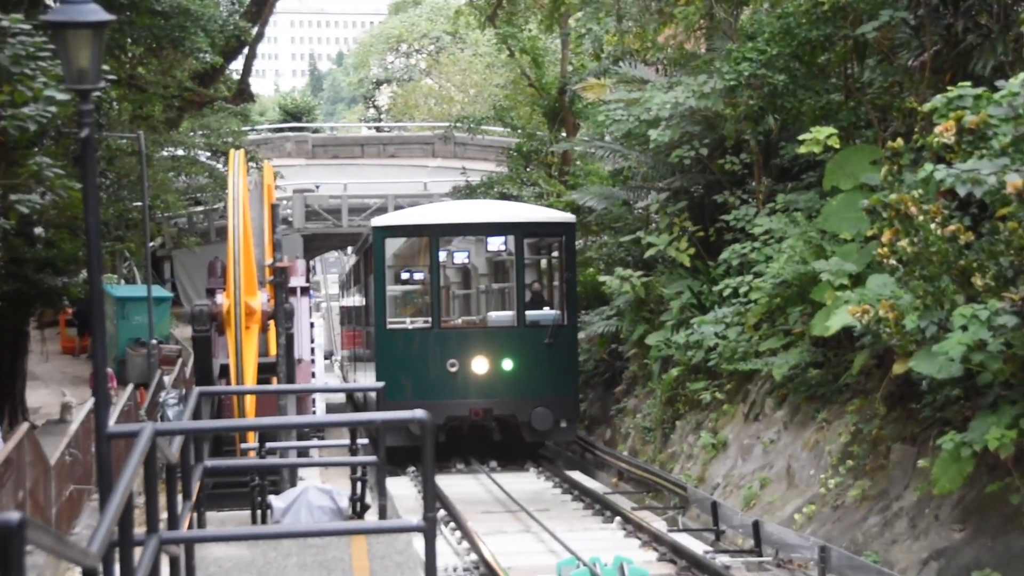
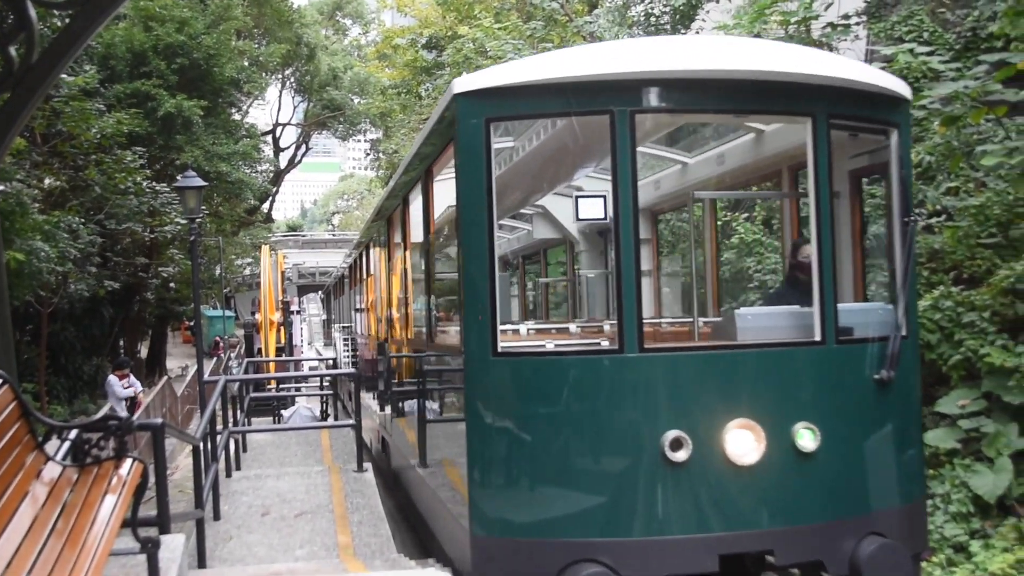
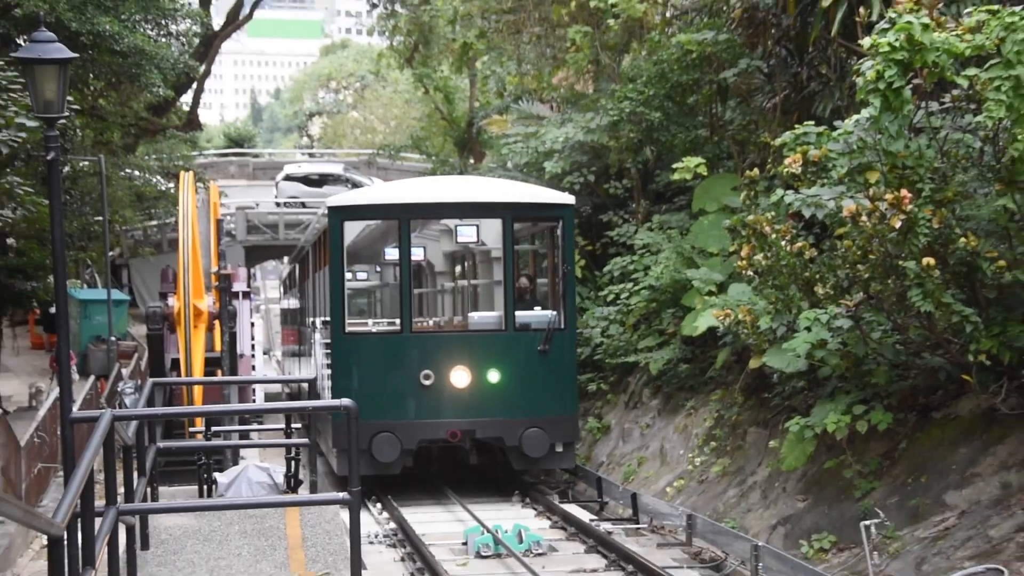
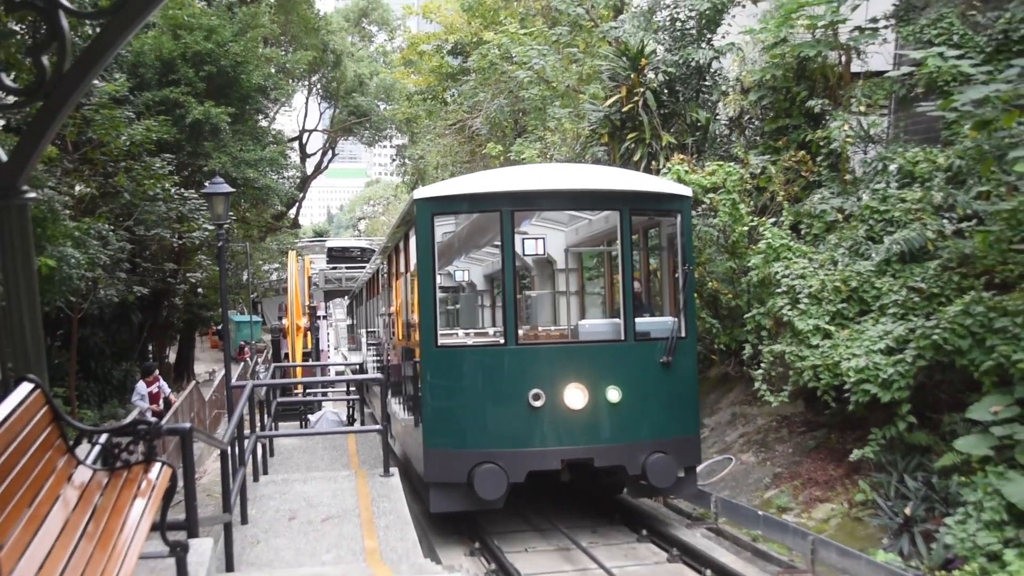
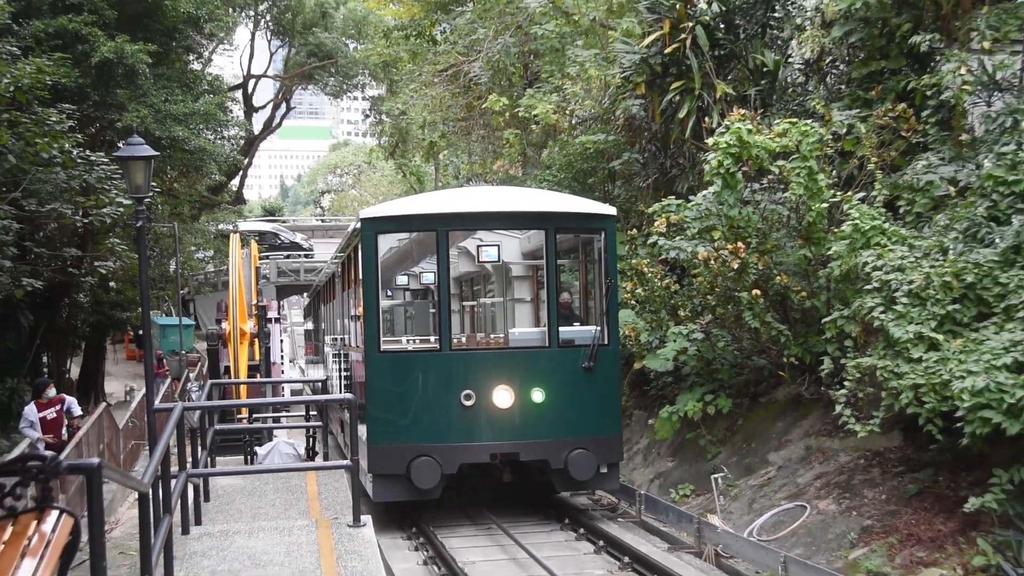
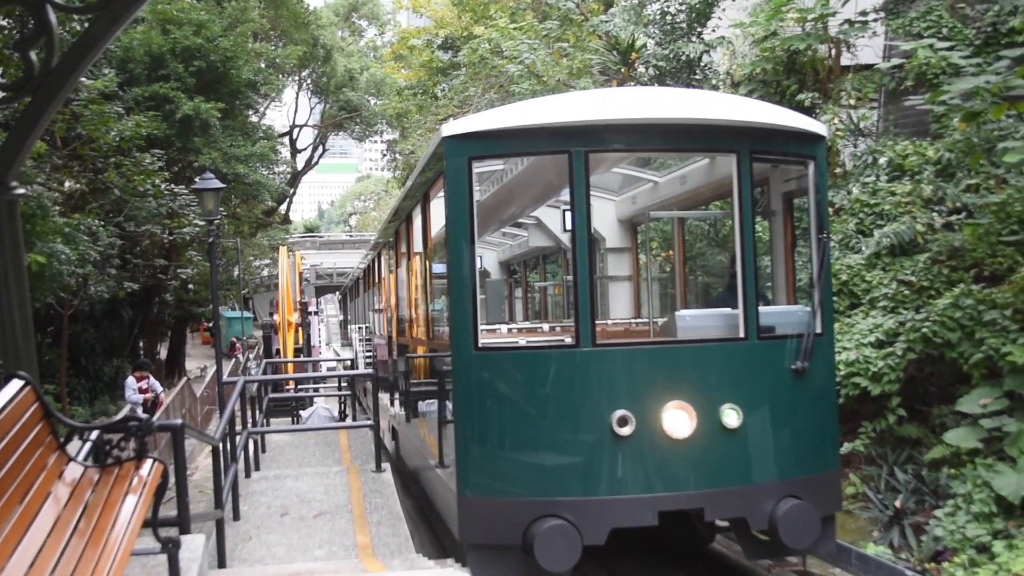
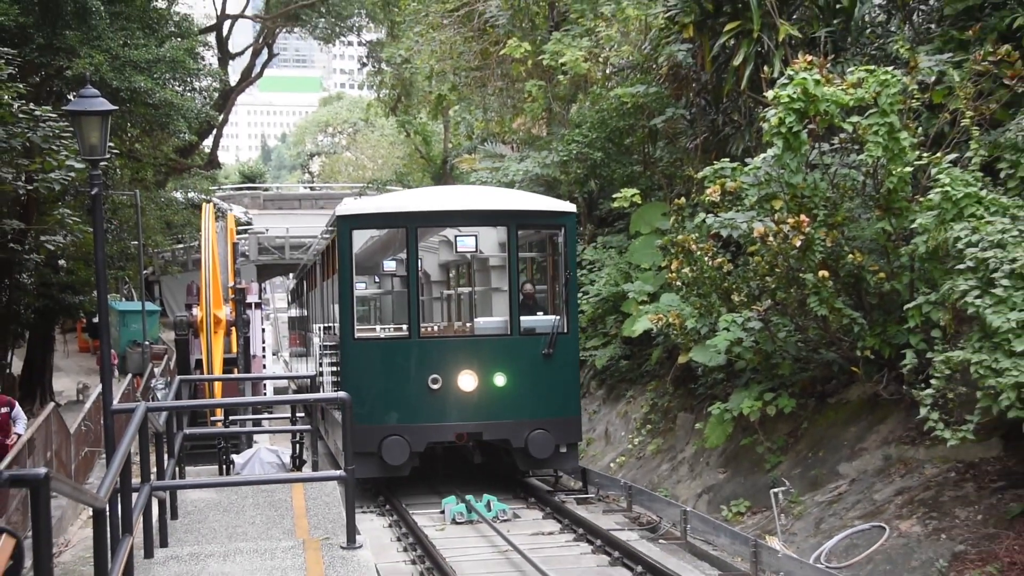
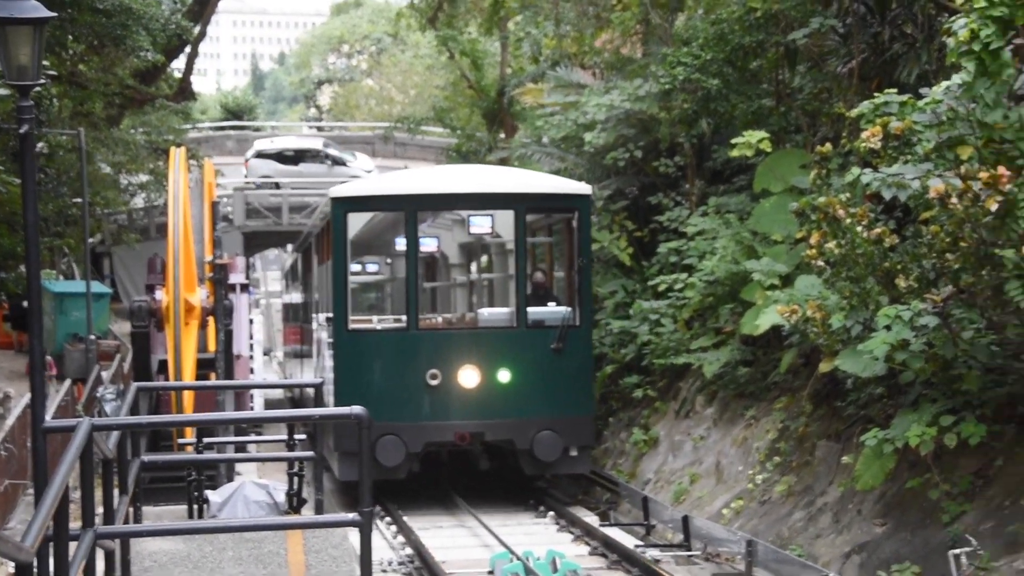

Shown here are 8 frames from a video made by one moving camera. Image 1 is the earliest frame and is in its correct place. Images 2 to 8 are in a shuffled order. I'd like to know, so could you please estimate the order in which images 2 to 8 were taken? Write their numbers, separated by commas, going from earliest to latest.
8, 3, 7, 5, 4, 6, 2
